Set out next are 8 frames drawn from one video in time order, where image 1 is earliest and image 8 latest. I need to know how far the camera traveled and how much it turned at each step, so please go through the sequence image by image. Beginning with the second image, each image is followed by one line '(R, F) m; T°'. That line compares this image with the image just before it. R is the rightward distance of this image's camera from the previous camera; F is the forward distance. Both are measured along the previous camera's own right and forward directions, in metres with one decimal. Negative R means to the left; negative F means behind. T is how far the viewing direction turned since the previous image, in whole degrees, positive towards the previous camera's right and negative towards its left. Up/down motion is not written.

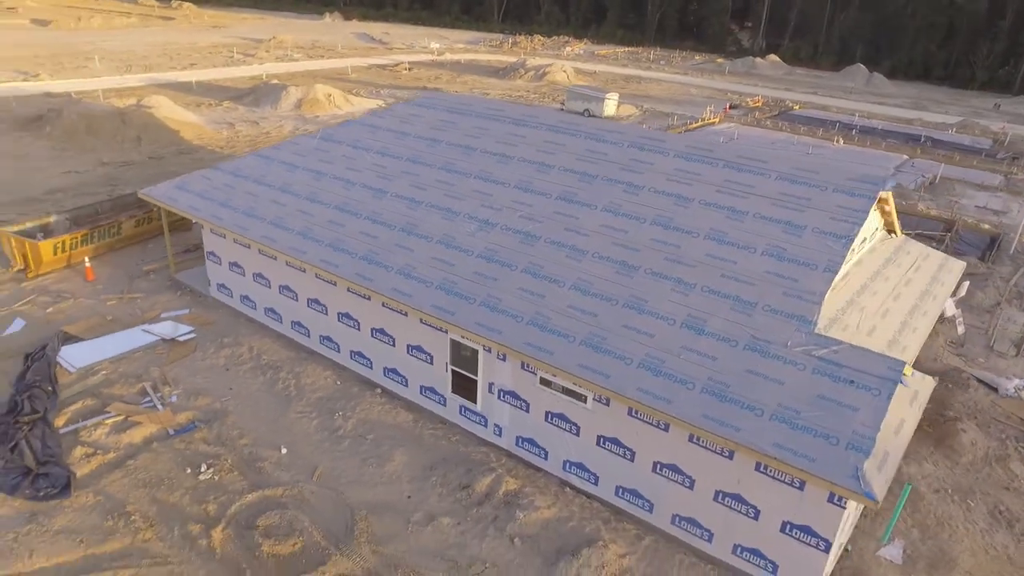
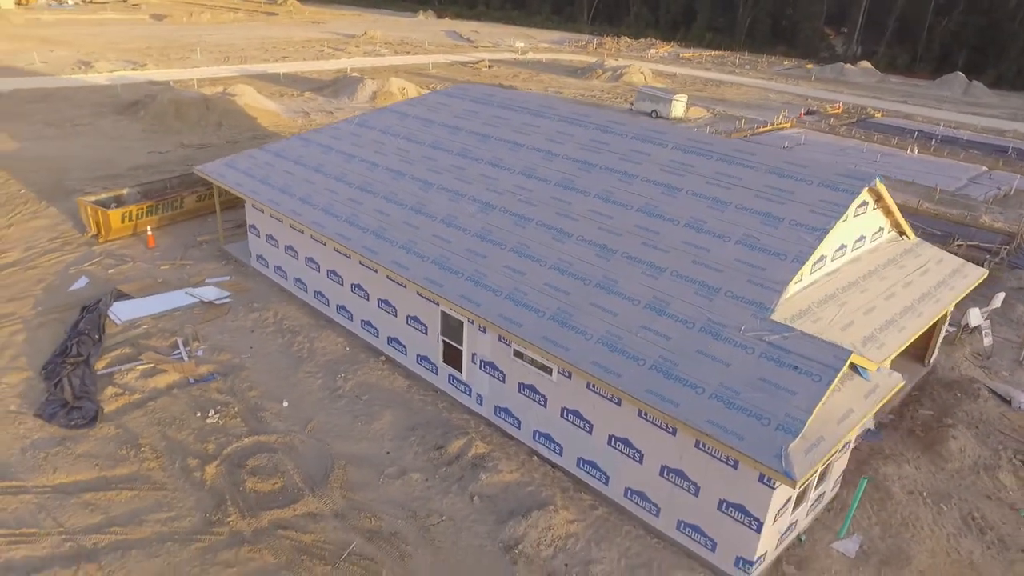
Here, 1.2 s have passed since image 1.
(+1.4, -0.5) m; -7°
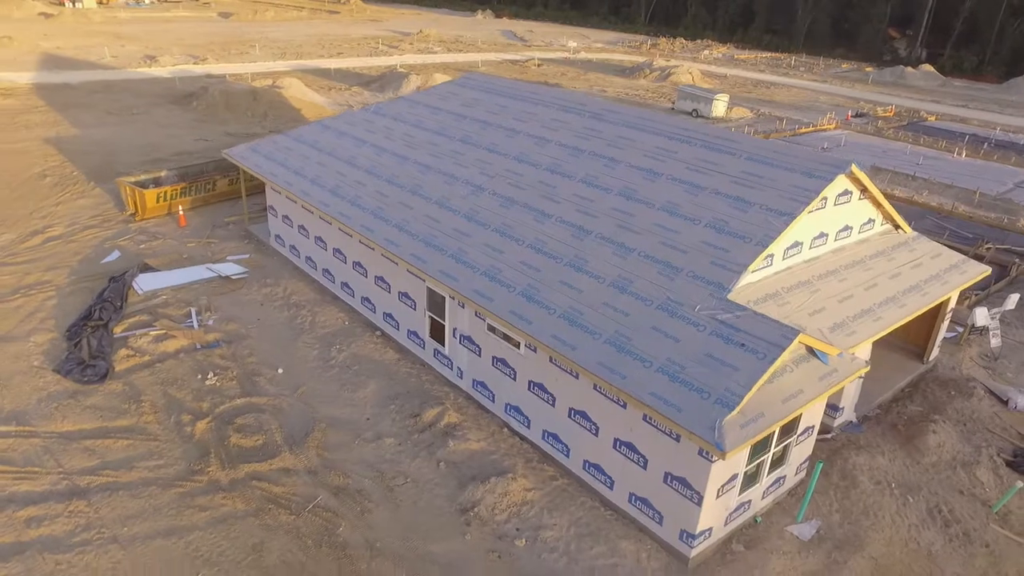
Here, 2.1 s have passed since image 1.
(+1.1, -0.3) m; -5°
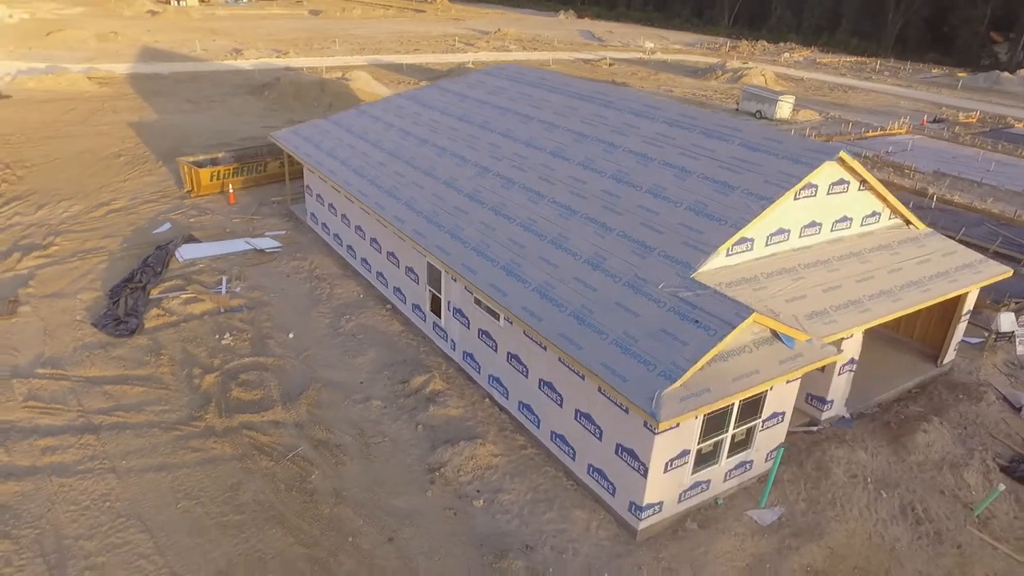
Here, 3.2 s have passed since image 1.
(+1.3, -0.3) m; -6°
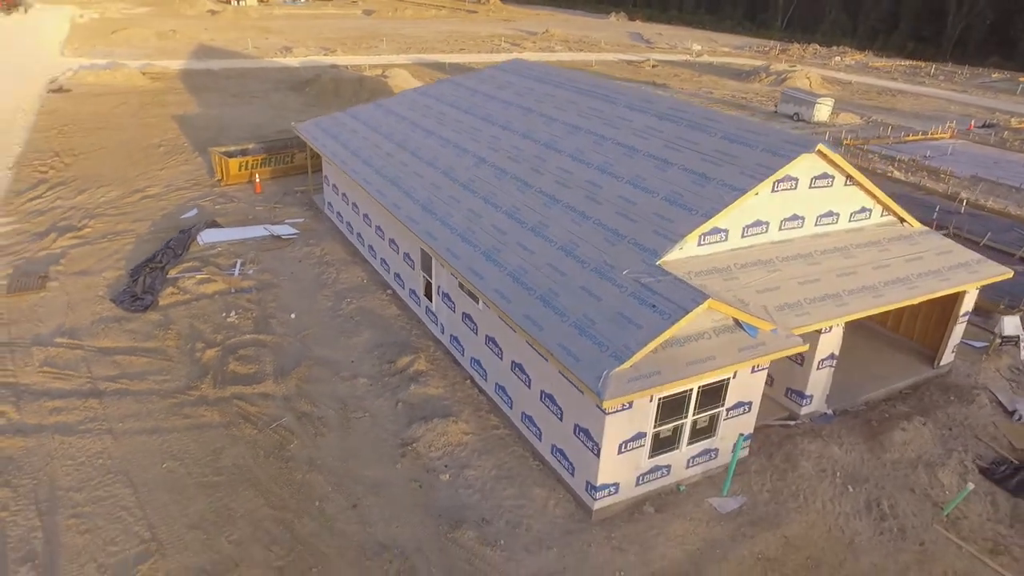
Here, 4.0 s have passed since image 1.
(+1.0, -0.2) m; -4°
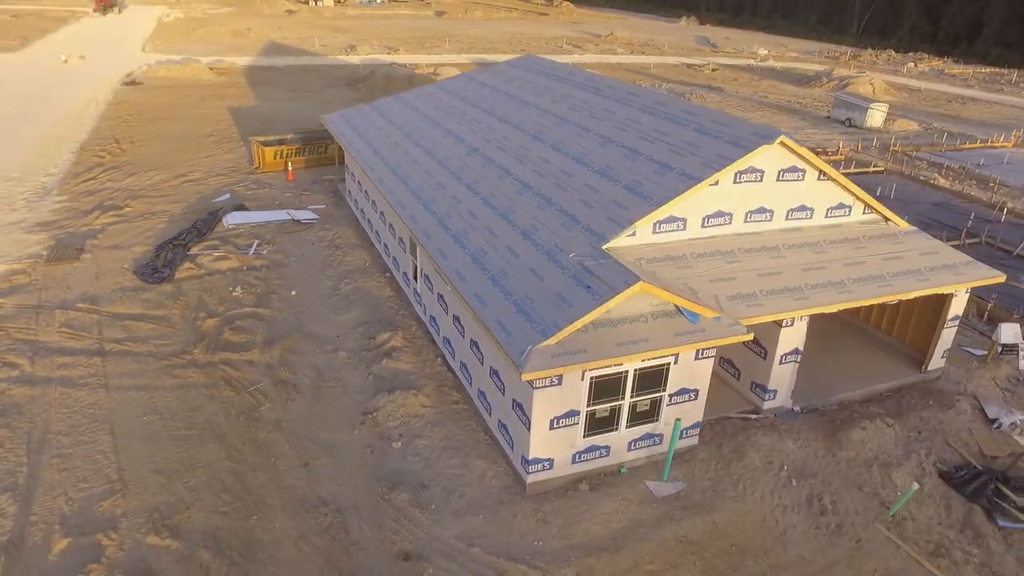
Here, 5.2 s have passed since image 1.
(+1.5, -0.3) m; -6°
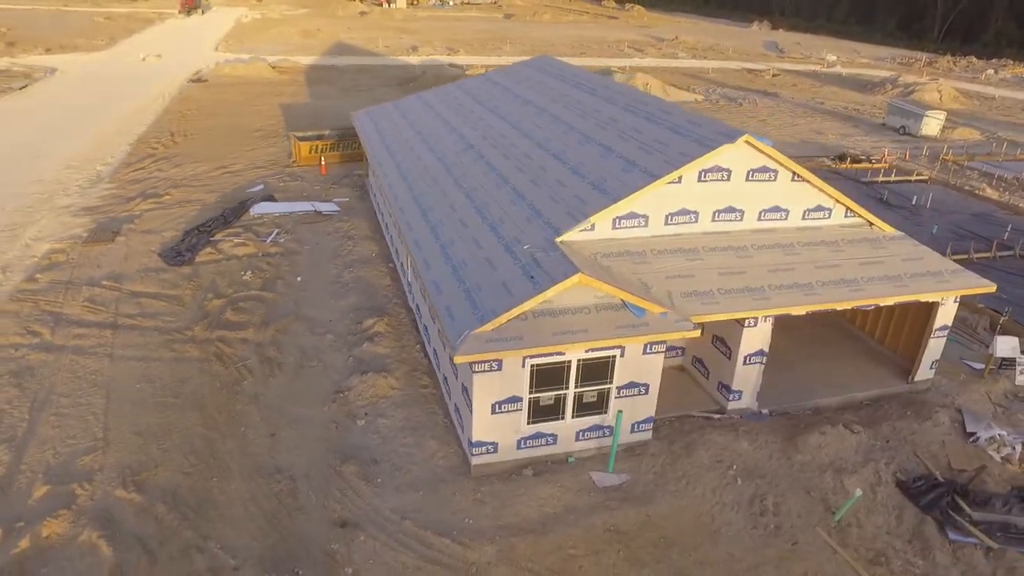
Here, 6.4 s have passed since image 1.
(+1.5, -0.2) m; -5°
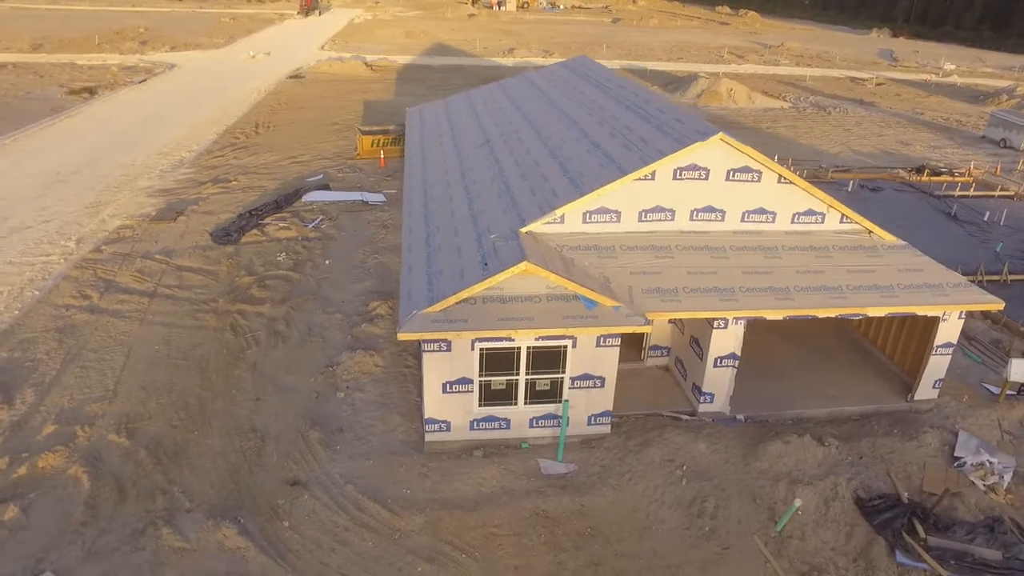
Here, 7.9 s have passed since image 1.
(+1.9, -0.2) m; -8°
